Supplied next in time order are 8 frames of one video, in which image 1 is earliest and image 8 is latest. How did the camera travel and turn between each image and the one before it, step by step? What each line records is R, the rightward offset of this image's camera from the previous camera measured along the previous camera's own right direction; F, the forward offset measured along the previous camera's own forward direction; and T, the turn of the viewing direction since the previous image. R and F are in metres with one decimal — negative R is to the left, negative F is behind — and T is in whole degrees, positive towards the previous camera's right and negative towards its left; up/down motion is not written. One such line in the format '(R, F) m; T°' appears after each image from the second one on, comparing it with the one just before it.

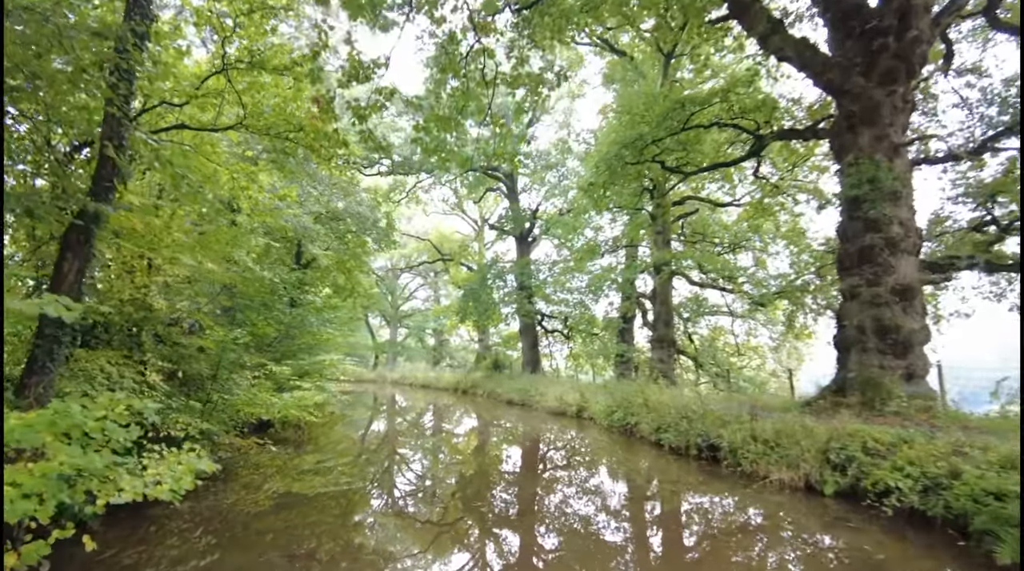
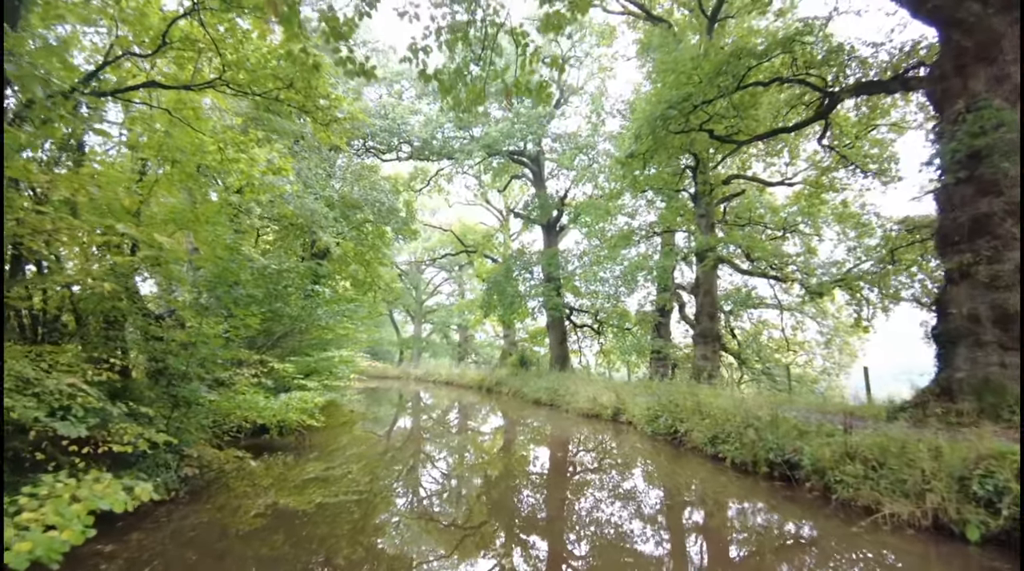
(0.0, +1.2) m; -2°
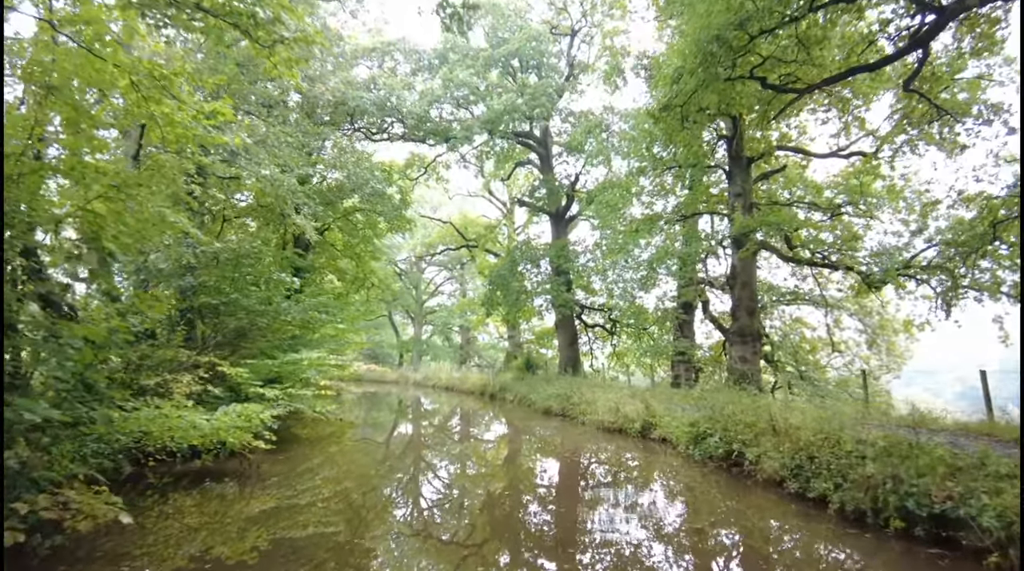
(0.0, +1.8) m; 0°
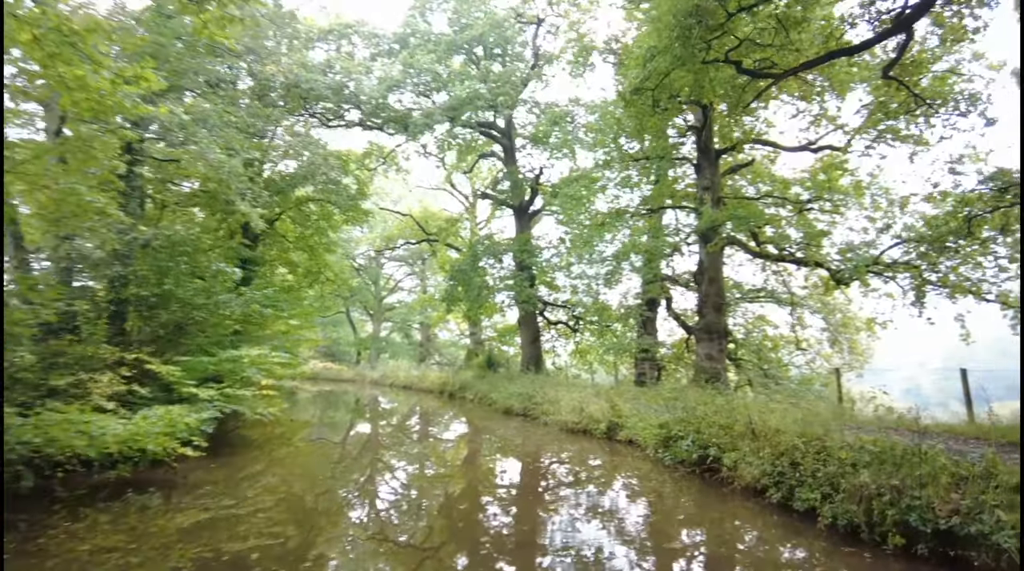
(0.0, +0.5) m; +3°
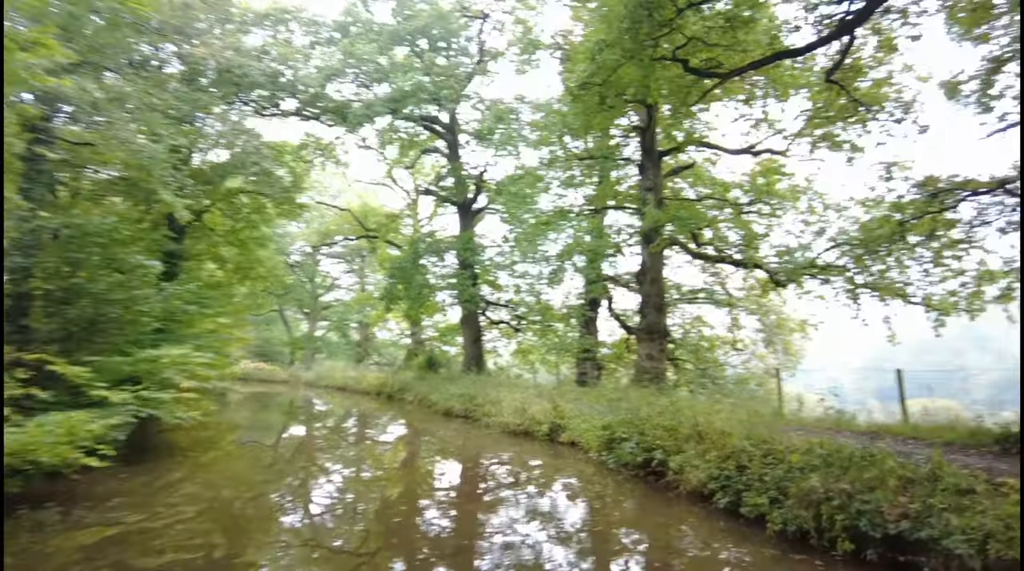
(0.0, +0.2) m; +5°
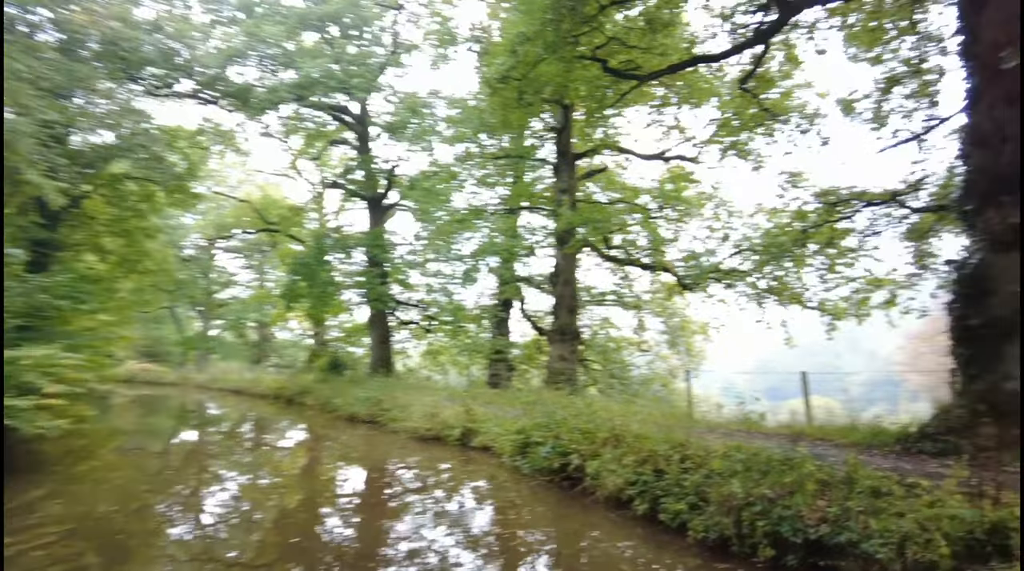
(0.0, +0.3) m; +8°
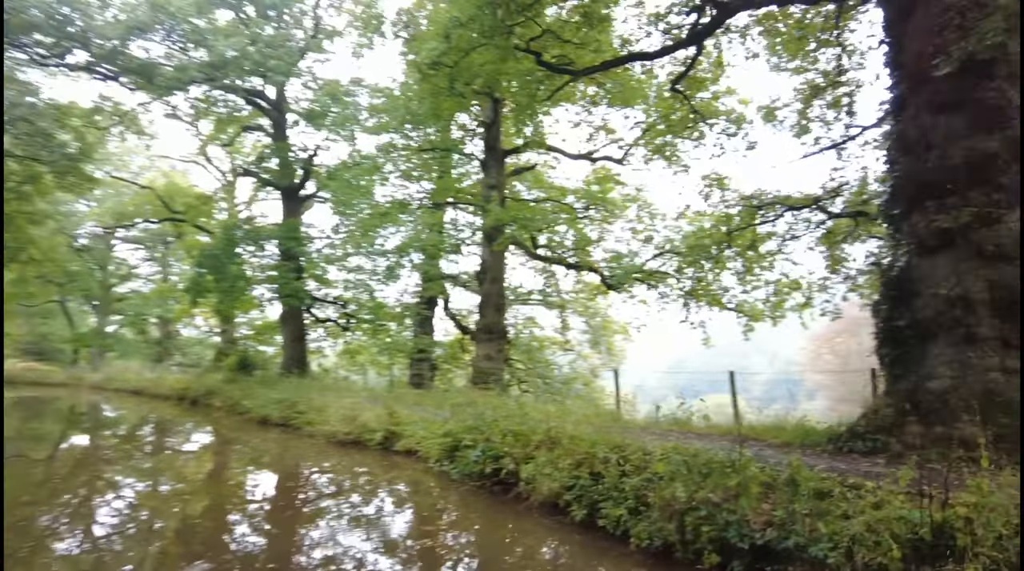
(-0.1, +0.2) m; +7°
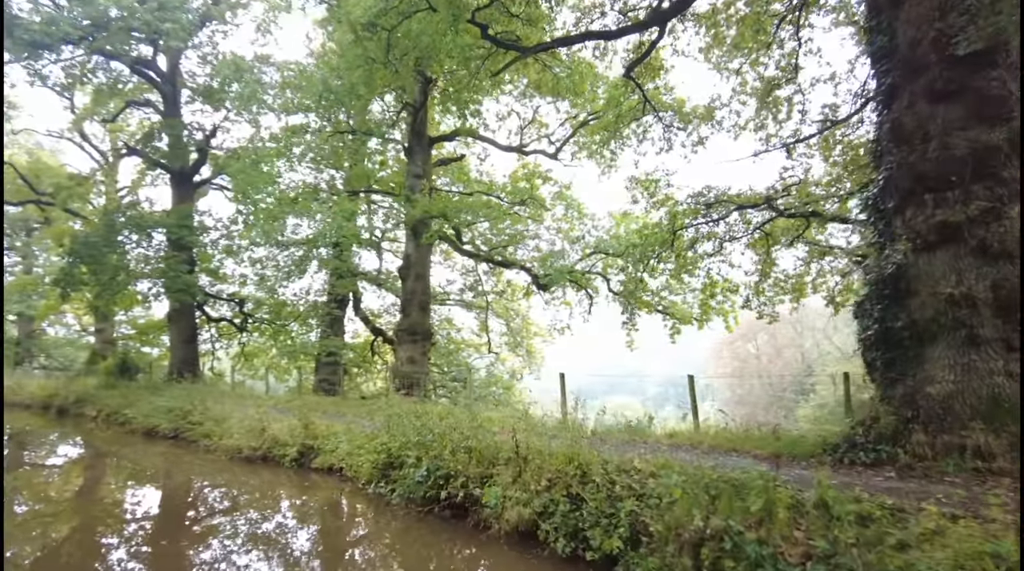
(-0.4, +0.7) m; +9°
